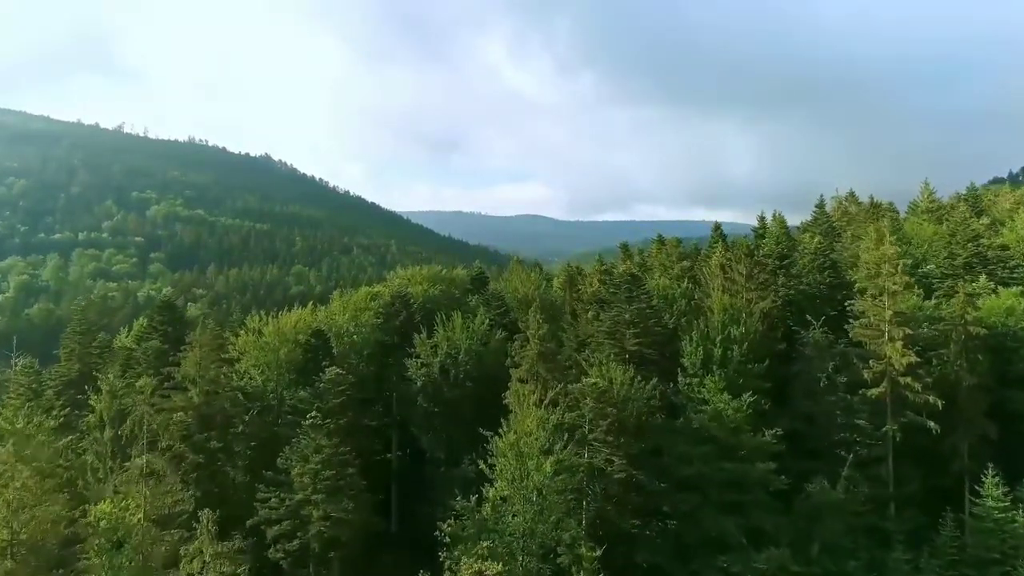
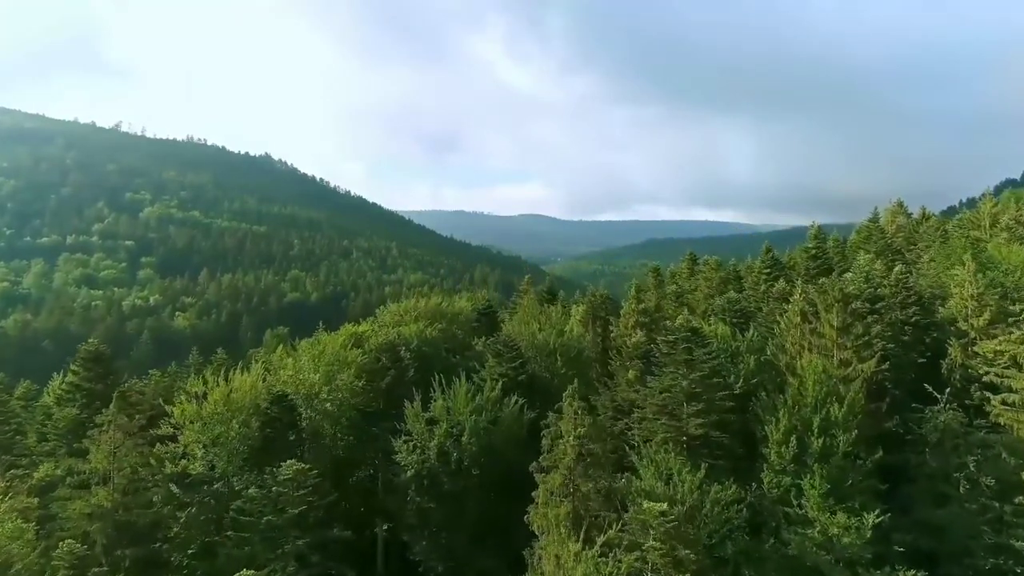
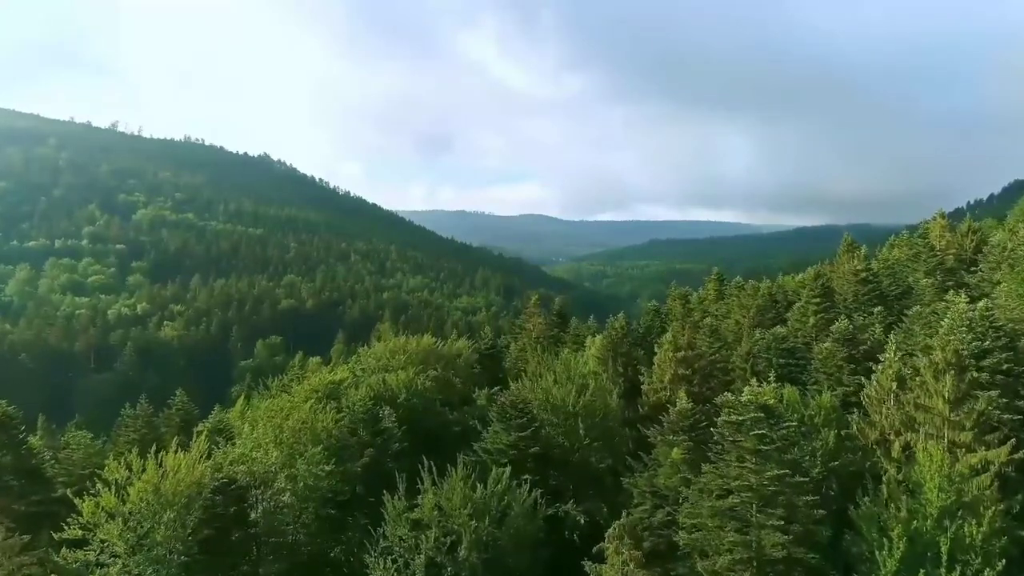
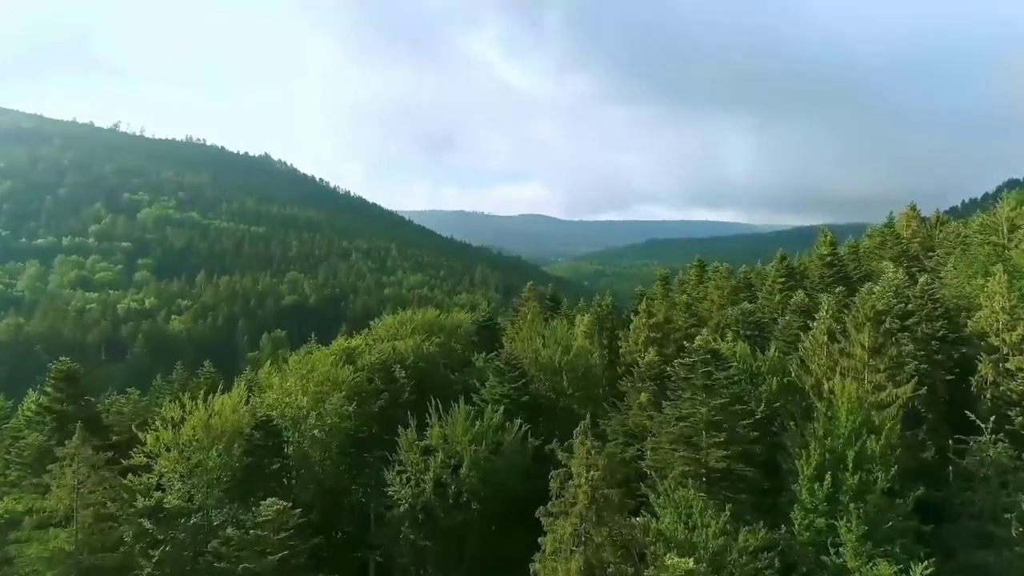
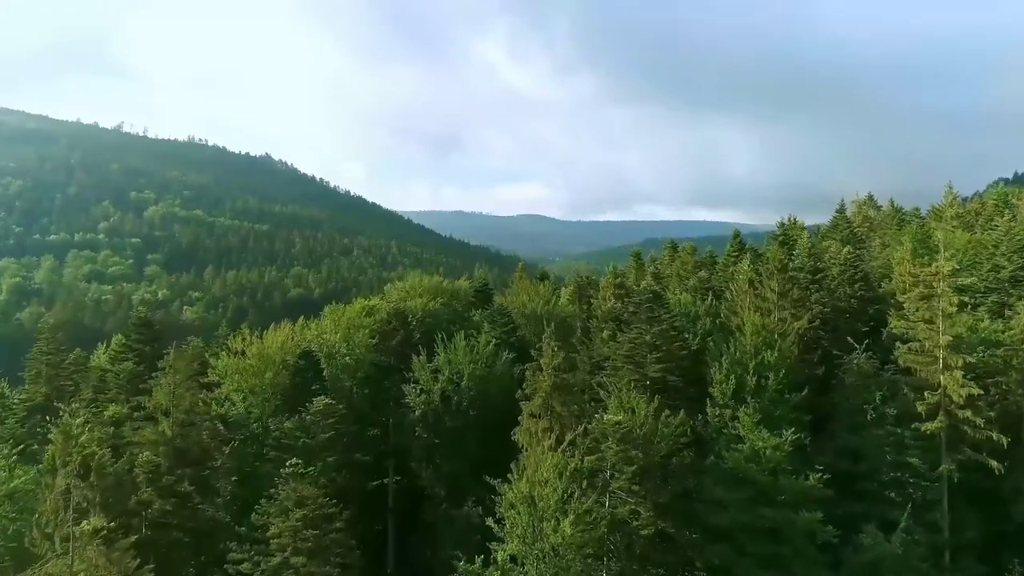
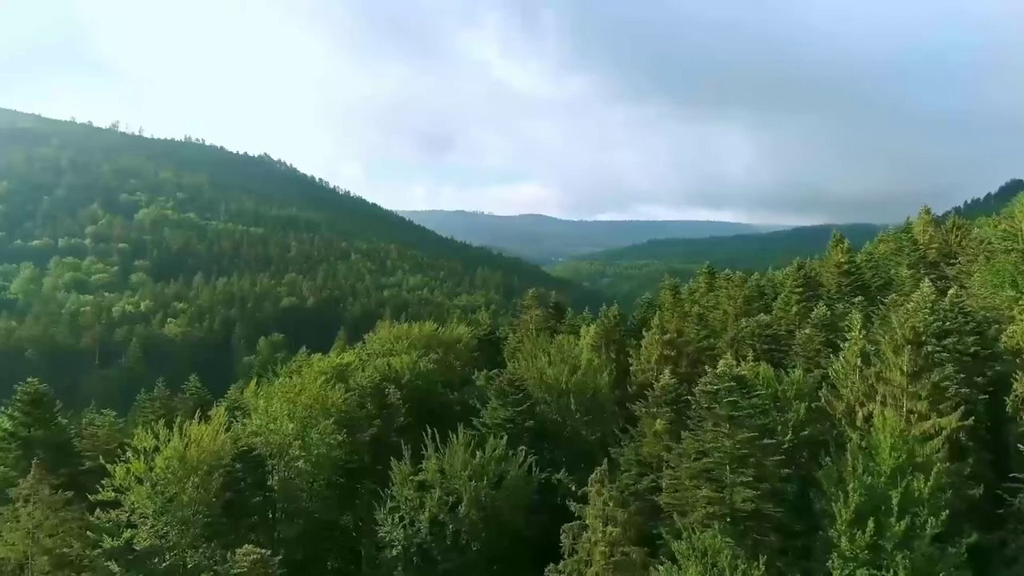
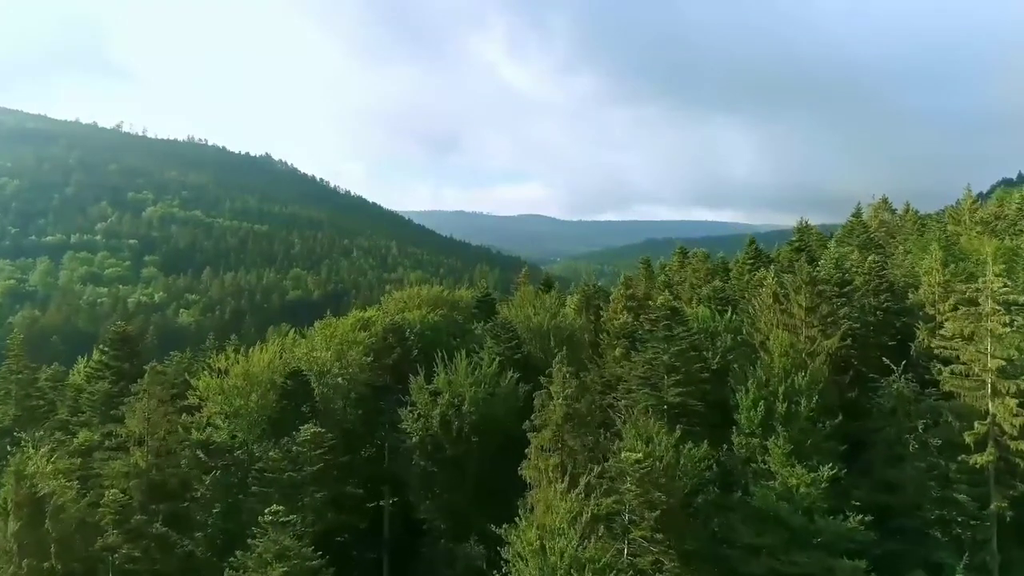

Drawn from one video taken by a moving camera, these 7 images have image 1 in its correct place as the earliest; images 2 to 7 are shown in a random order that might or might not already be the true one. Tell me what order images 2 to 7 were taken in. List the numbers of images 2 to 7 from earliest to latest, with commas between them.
5, 7, 2, 4, 6, 3
